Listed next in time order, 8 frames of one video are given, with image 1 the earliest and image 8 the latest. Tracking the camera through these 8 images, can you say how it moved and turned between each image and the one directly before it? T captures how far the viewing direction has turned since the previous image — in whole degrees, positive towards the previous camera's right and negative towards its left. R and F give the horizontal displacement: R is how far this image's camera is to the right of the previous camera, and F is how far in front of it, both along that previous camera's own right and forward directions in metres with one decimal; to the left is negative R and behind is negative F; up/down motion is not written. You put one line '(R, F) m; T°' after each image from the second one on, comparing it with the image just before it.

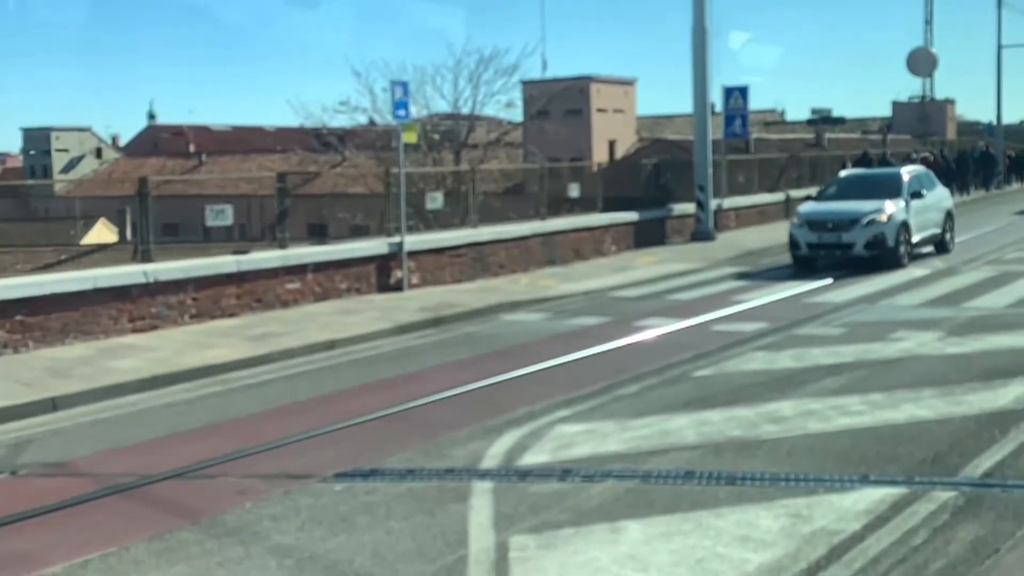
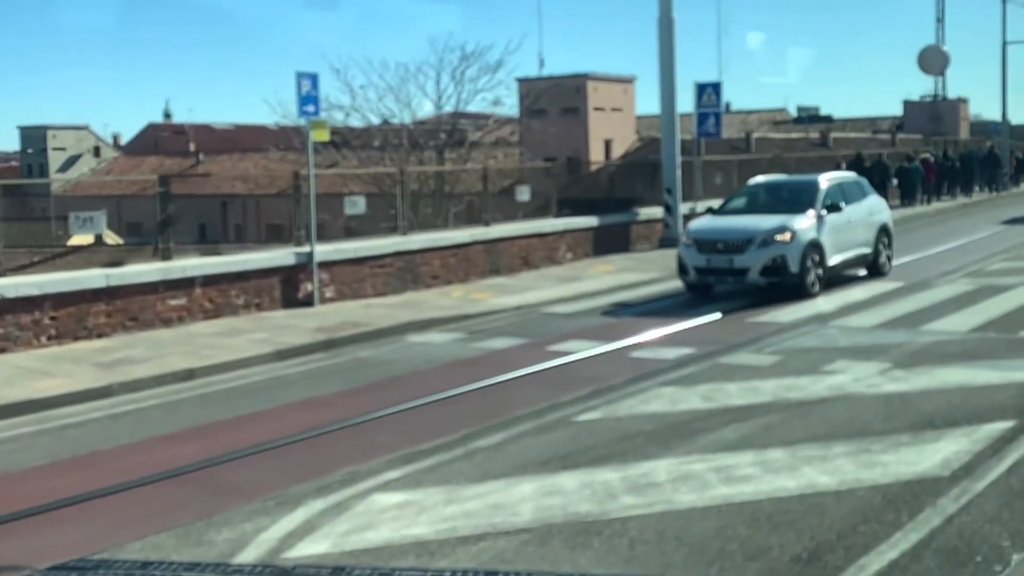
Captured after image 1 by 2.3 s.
(+1.2, +1.6) m; -1°
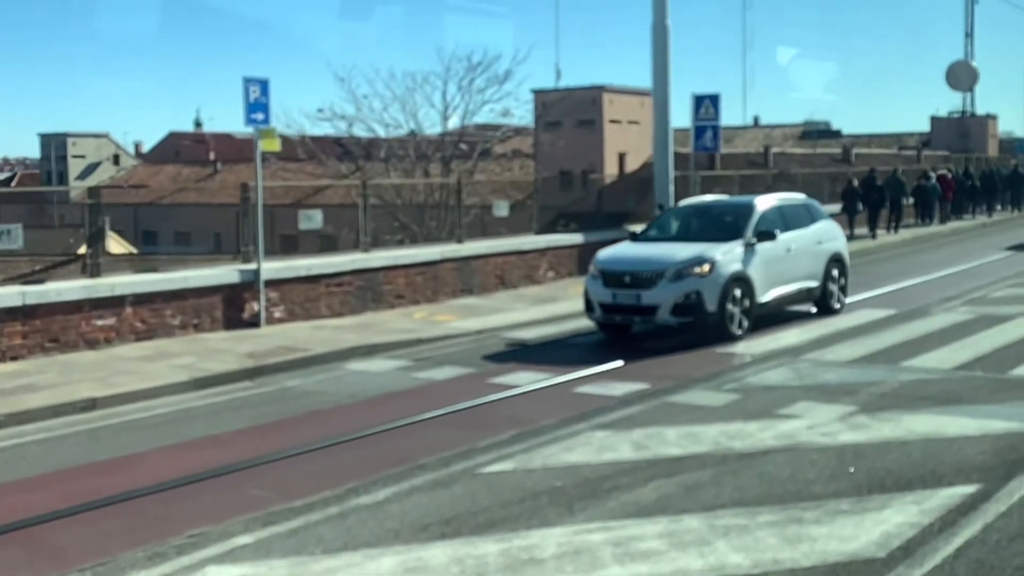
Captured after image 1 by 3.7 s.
(+0.8, +1.0) m; -1°
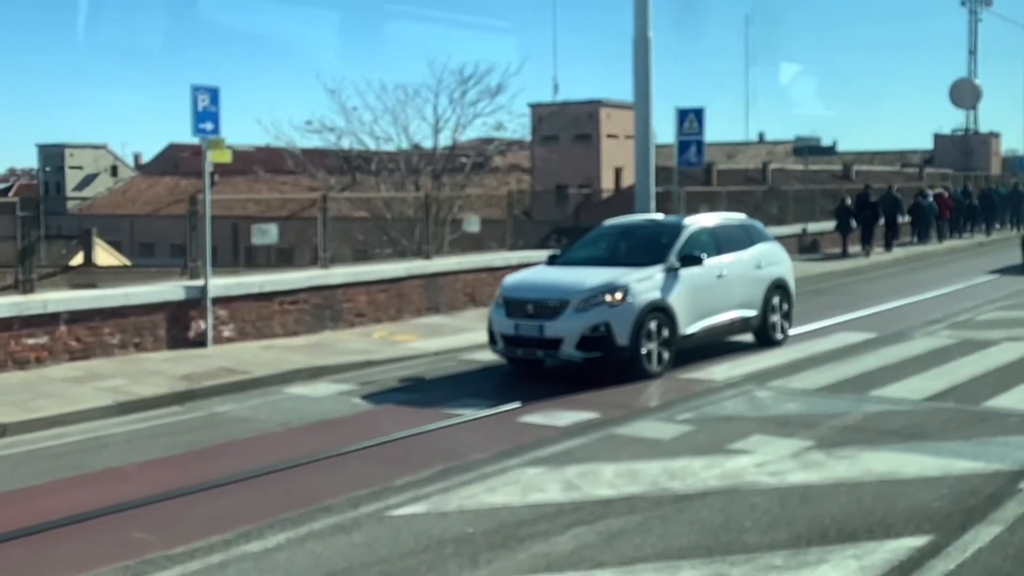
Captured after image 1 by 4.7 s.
(+0.5, +0.6) m; 0°
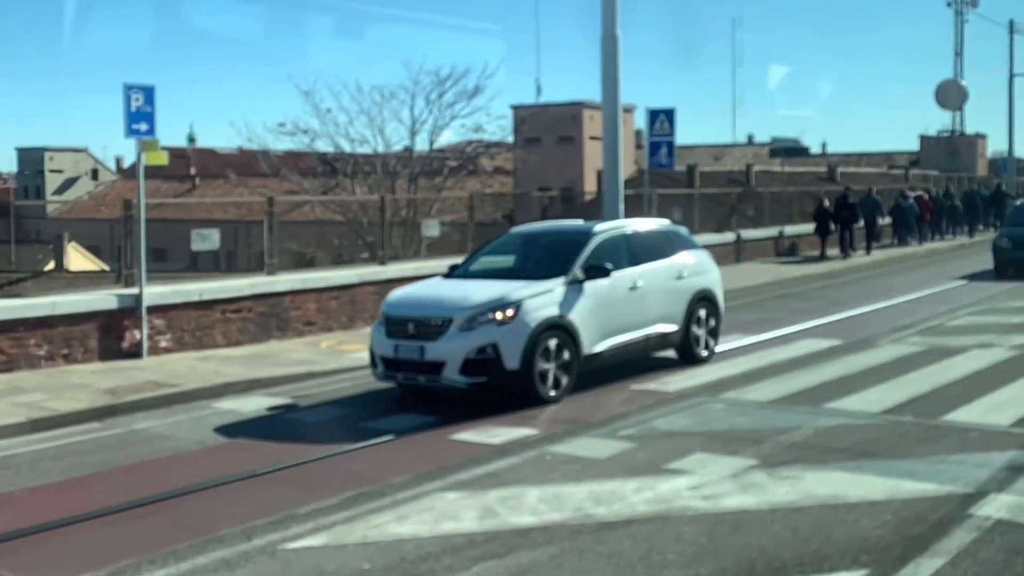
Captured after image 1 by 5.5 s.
(+0.5, +0.6) m; +1°
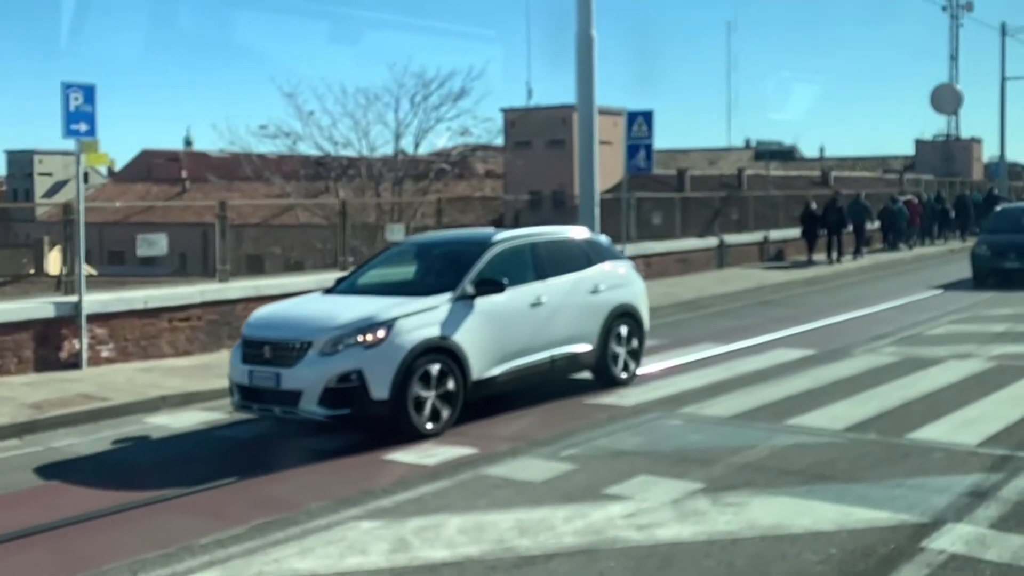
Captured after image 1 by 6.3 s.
(+0.5, +0.5) m; 0°
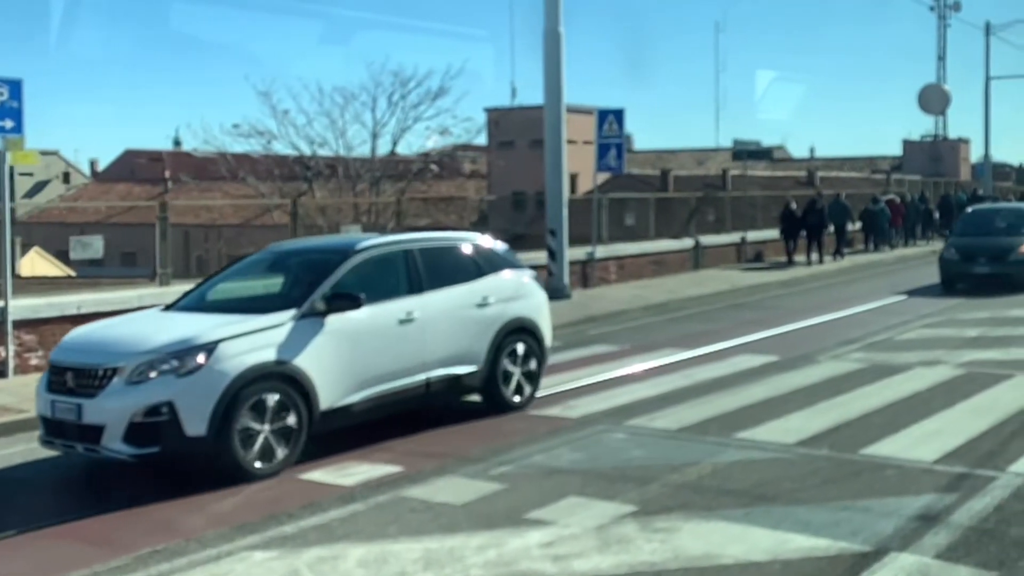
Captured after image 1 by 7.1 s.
(+0.5, +0.5) m; 0°
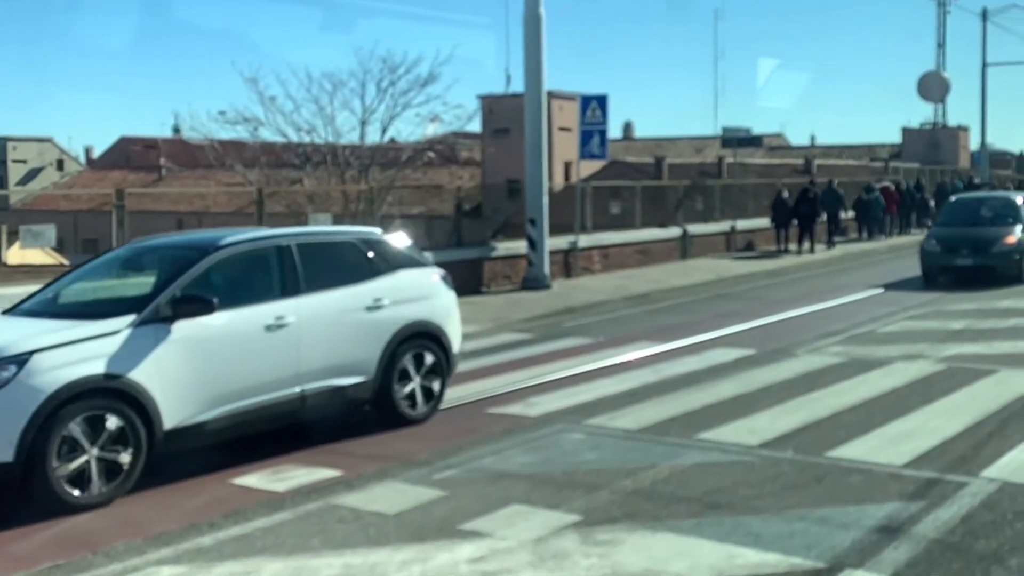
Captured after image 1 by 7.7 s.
(+0.4, +0.5) m; 0°
